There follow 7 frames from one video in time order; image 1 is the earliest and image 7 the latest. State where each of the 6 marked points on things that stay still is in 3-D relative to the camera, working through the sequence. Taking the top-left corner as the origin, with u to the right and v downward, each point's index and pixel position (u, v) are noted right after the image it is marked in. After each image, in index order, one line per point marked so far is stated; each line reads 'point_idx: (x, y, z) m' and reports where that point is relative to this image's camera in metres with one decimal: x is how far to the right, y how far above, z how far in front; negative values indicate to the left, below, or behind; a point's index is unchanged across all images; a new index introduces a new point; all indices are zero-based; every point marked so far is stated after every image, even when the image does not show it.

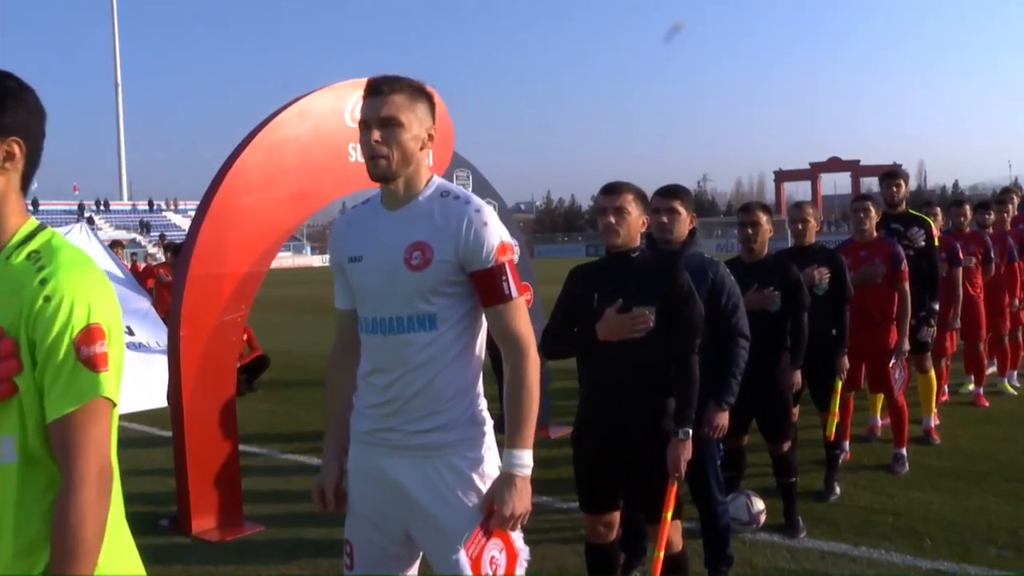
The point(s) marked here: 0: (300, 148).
0: (-1.3, +0.9, +6.6) m
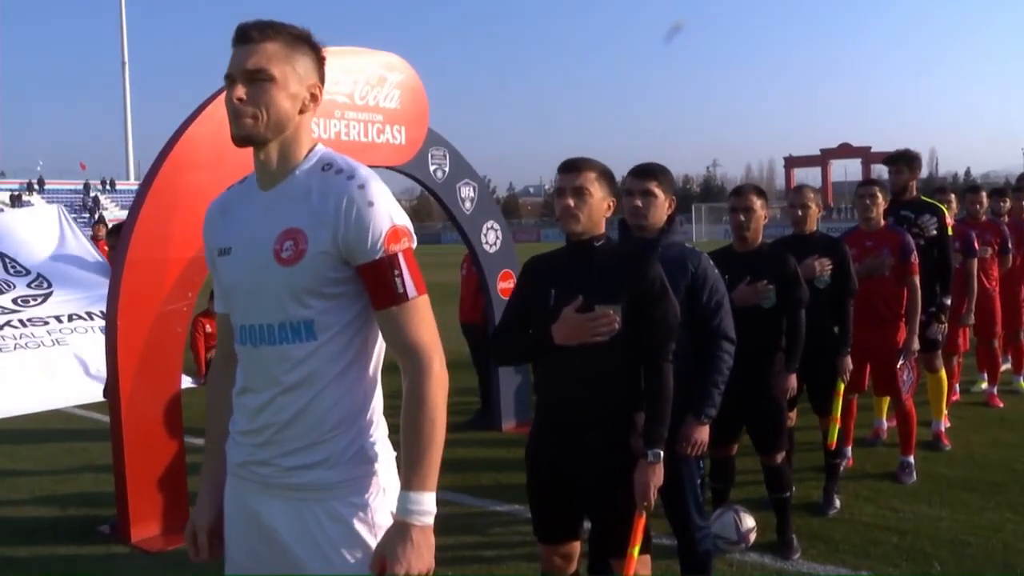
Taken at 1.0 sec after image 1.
0: (-1.5, +0.9, +6.1) m
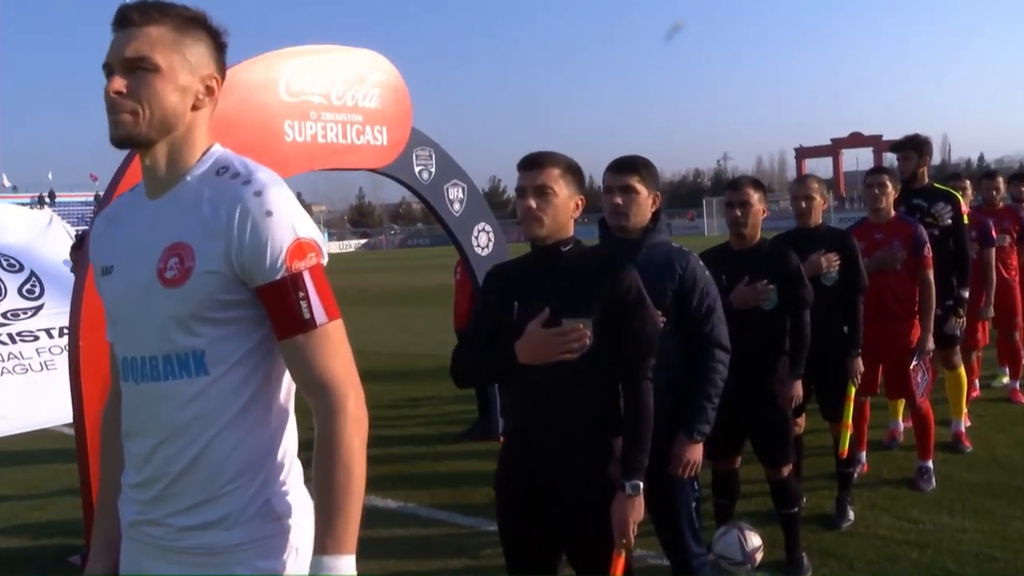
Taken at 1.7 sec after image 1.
0: (-1.5, +0.9, +5.7) m
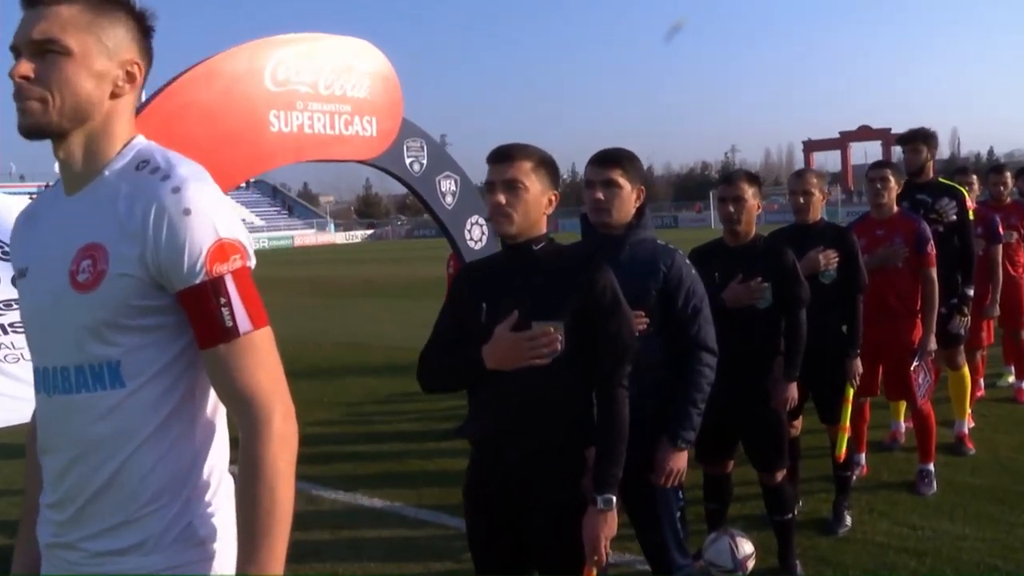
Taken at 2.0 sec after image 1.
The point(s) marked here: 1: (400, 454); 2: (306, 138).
0: (-1.6, +0.9, +5.6) m
1: (-0.8, -1.1, +7.3) m
2: (-1.2, +0.9, +6.2) m
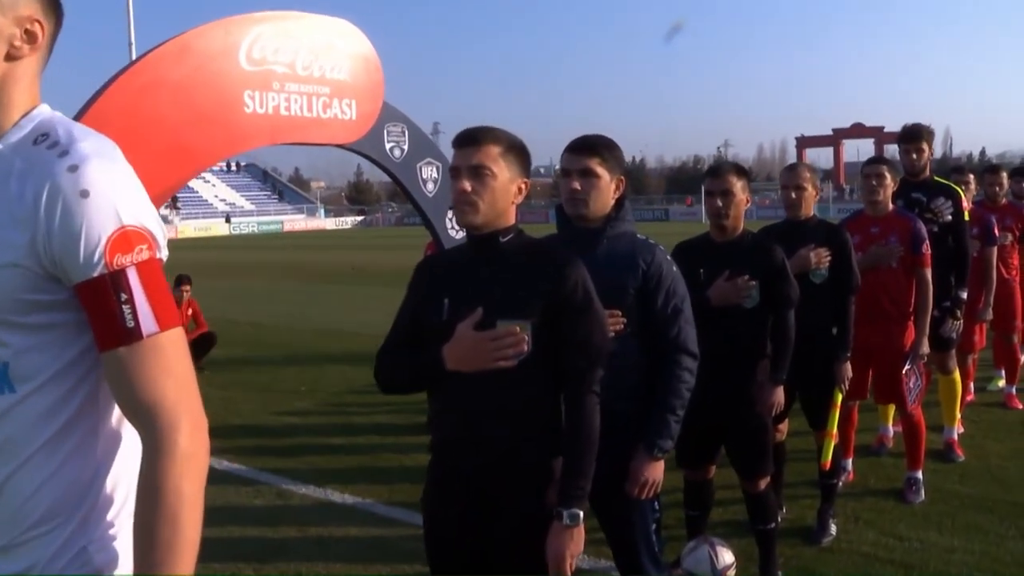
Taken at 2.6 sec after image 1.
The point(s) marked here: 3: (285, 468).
0: (-1.7, +1.0, +5.3) m
1: (-0.9, -1.1, +7.1) m
2: (-1.3, +1.0, +6.0) m
3: (-1.4, -1.1, +6.7) m
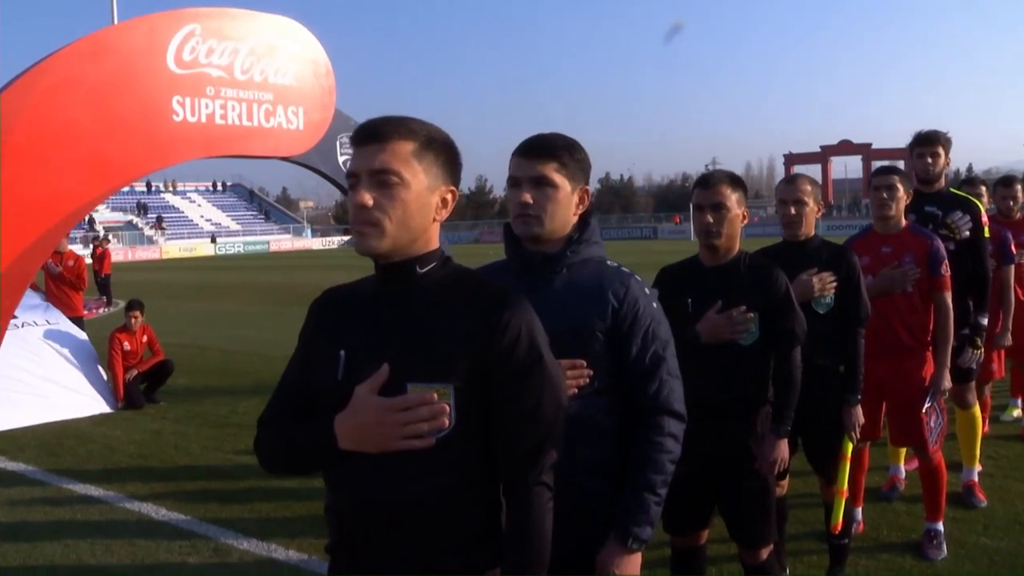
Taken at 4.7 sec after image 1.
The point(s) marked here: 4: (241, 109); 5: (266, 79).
0: (-1.9, +0.8, +4.7) m
1: (-1.1, -1.2, +6.4) m
2: (-1.5, +0.8, +5.3) m
3: (-1.6, -1.3, +6.0) m
4: (-1.4, +0.9, +5.5) m
5: (-1.3, +1.1, +5.6) m
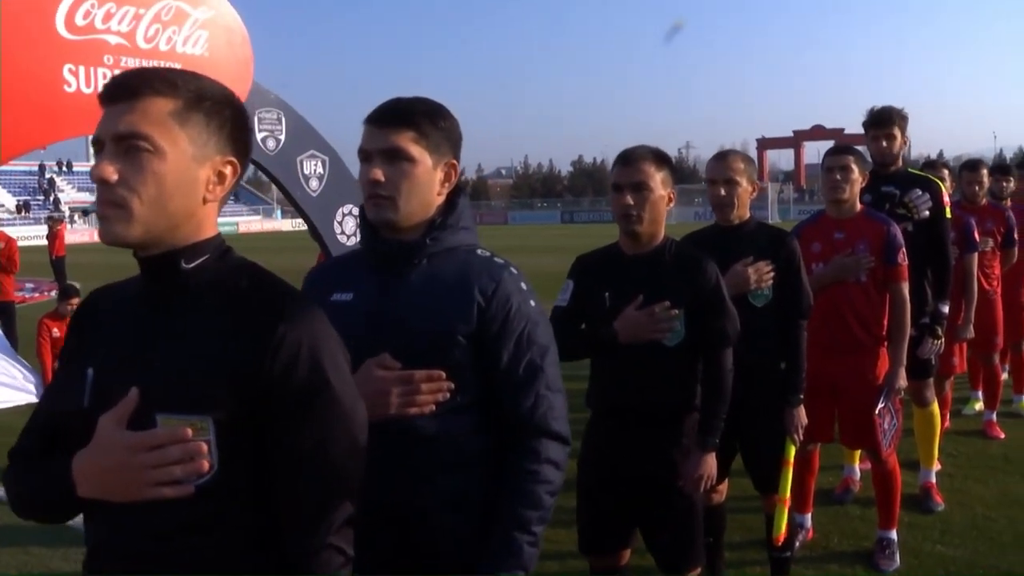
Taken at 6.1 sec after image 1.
0: (-2.2, +0.9, +4.2) m
1: (-1.5, -1.2, +6.0) m
2: (-1.8, +0.9, +4.9) m
3: (-2.0, -1.2, +5.6) m
4: (-1.7, +1.0, +5.0) m
5: (-1.6, +1.2, +5.2) m
